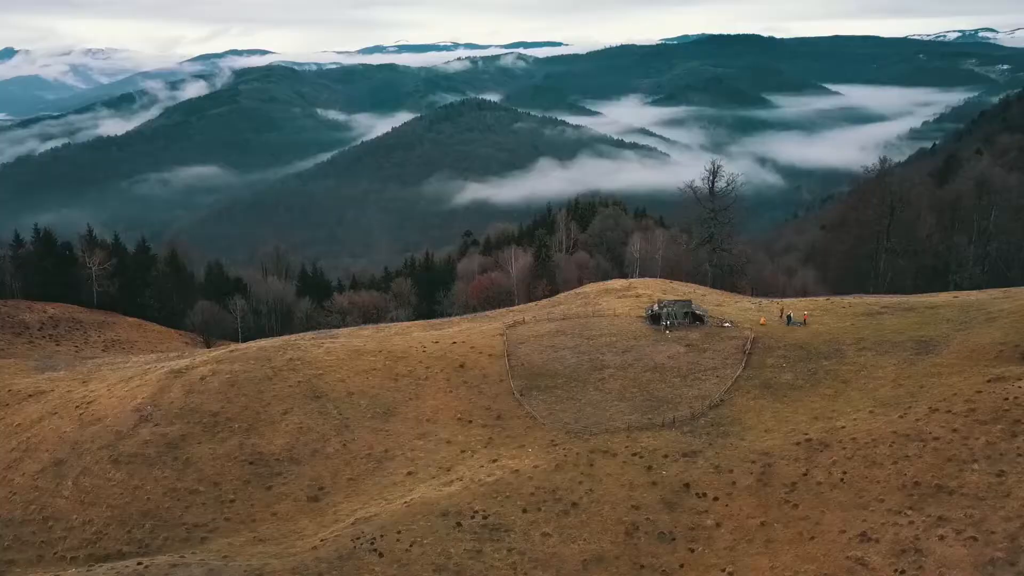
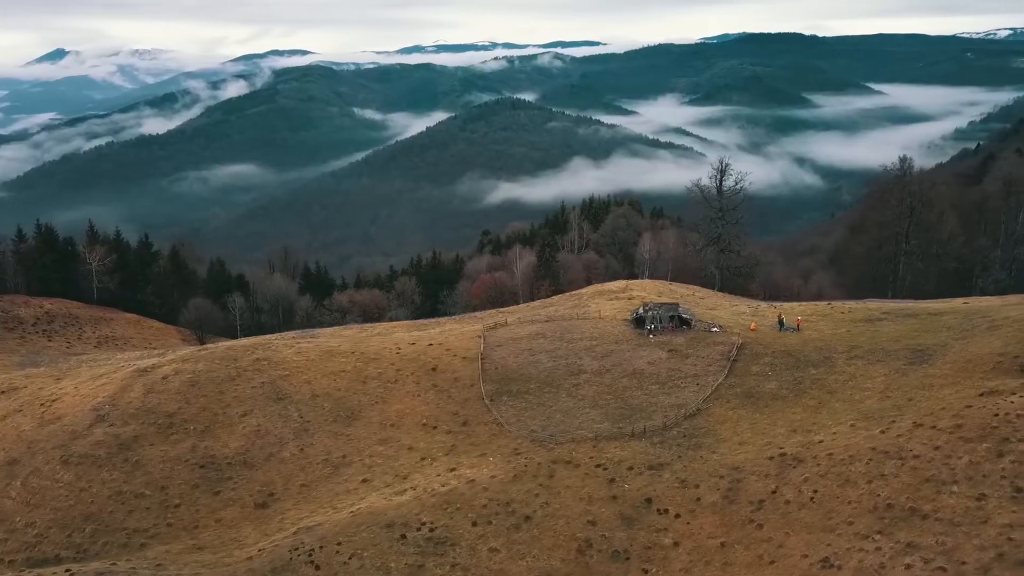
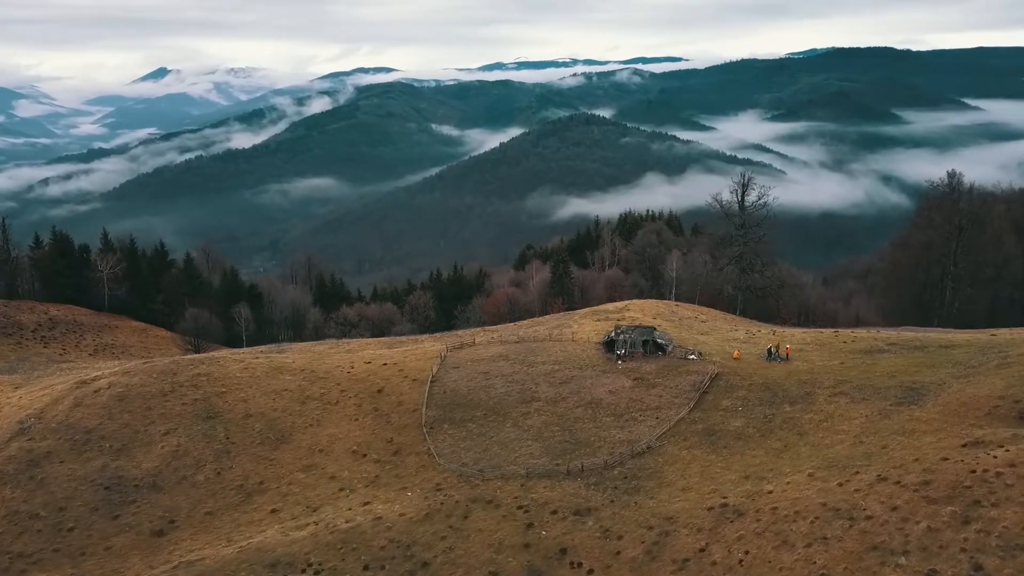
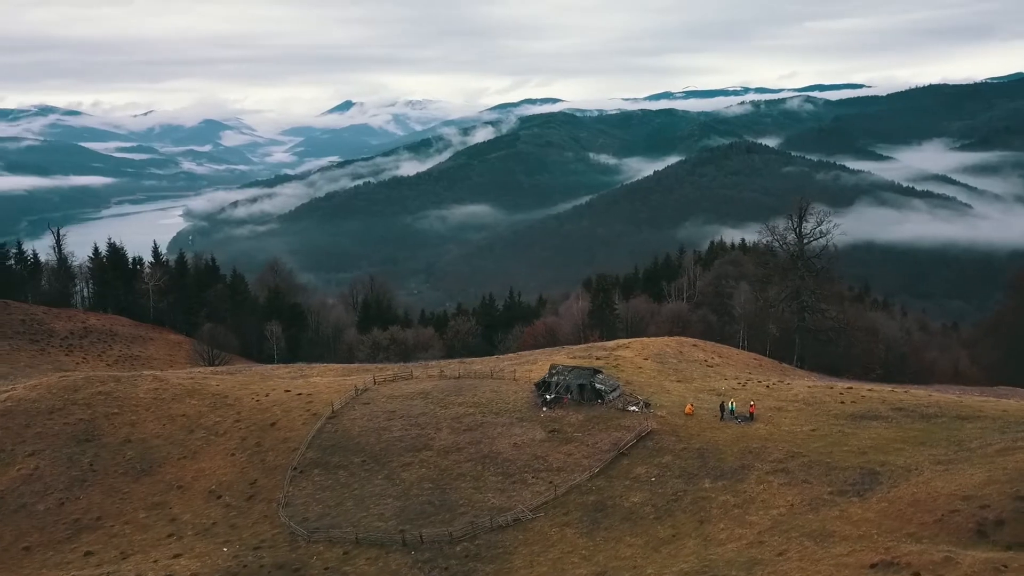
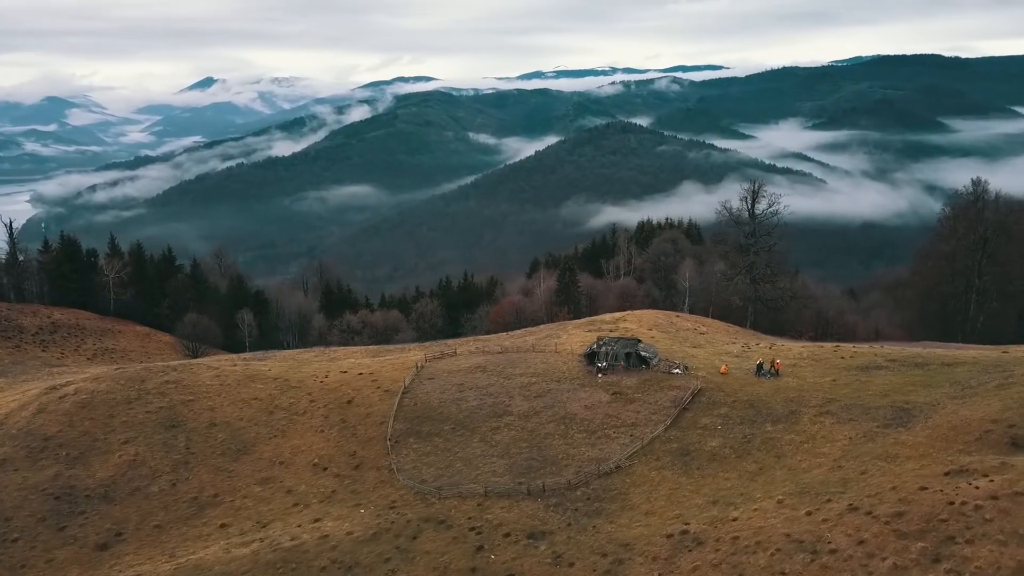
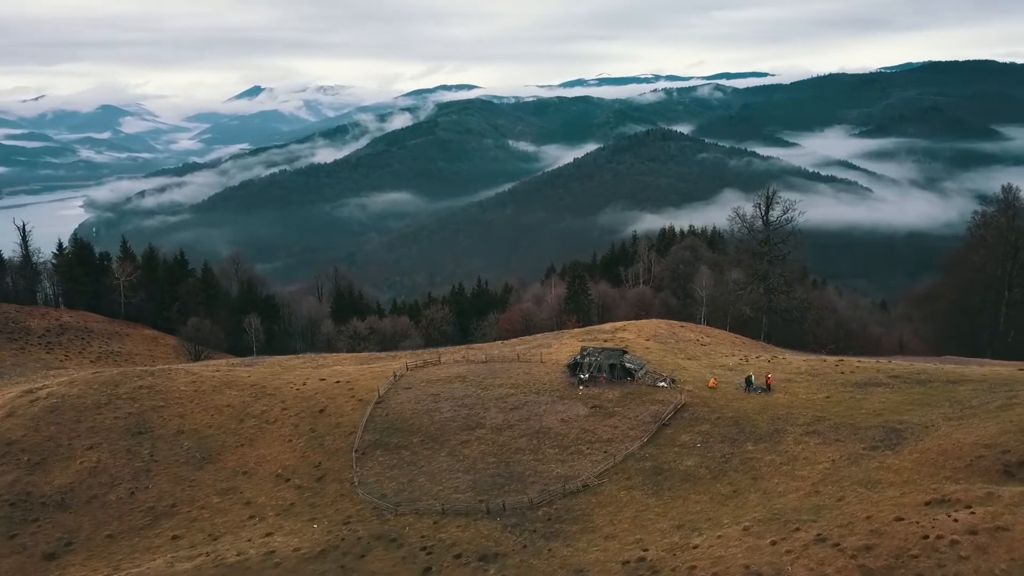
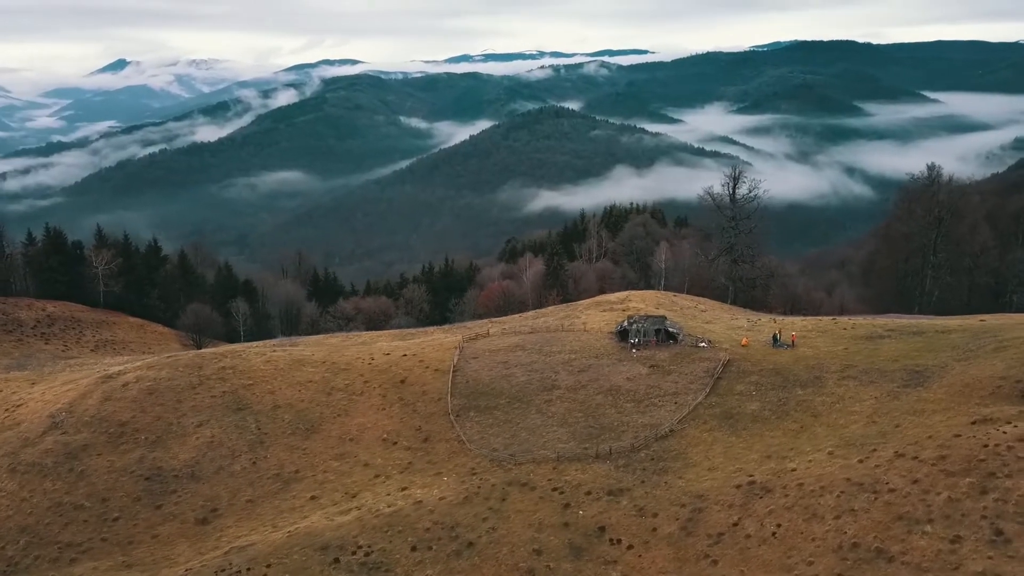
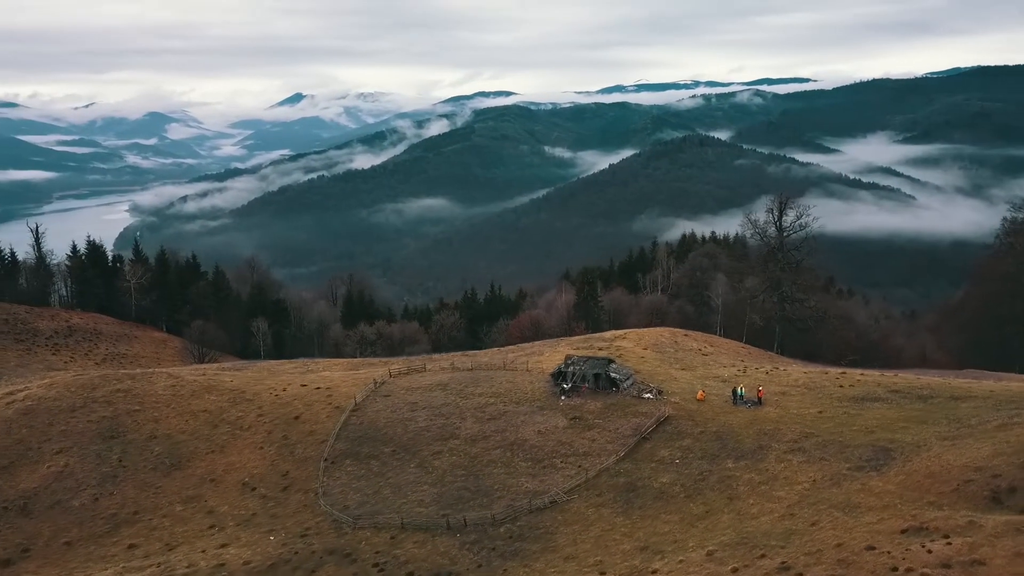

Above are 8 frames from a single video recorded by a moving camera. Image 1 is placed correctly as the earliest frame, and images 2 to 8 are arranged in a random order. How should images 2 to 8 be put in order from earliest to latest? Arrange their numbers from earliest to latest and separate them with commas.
2, 7, 3, 5, 6, 8, 4
